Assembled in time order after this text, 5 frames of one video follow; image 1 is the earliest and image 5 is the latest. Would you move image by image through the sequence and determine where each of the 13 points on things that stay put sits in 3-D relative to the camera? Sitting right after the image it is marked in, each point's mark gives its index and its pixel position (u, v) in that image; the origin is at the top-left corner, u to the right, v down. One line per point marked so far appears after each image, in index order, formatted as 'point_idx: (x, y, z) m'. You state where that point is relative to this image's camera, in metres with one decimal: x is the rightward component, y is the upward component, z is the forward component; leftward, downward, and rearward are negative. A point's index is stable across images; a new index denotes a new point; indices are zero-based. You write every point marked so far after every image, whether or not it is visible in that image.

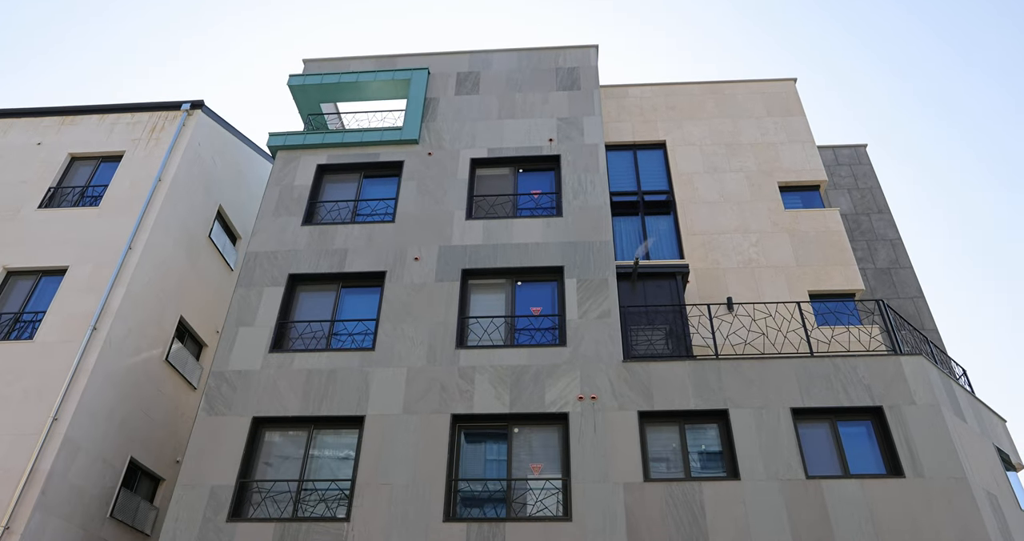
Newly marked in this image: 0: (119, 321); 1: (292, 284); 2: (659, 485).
0: (-8.1, -1.1, +14.3) m
1: (-4.7, -0.3, +14.8) m
2: (+2.5, -3.6, +11.7) m
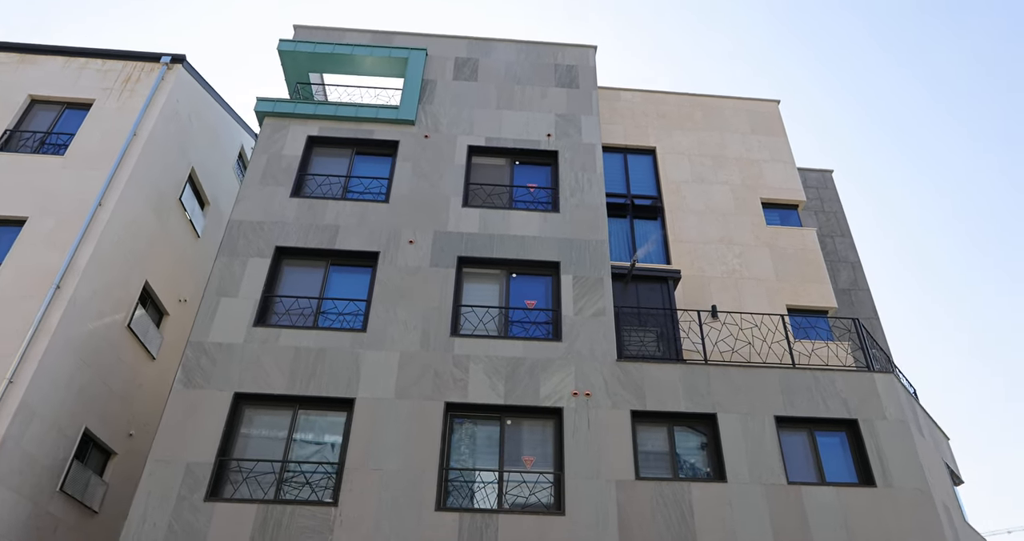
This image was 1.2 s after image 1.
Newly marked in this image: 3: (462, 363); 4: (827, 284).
0: (-8.2, -0.2, +13.4) m
1: (-4.8, +0.3, +14.2) m
2: (+2.4, -3.6, +11.9) m
3: (-0.9, -1.7, +12.9) m
4: (+7.4, -0.3, +16.4) m
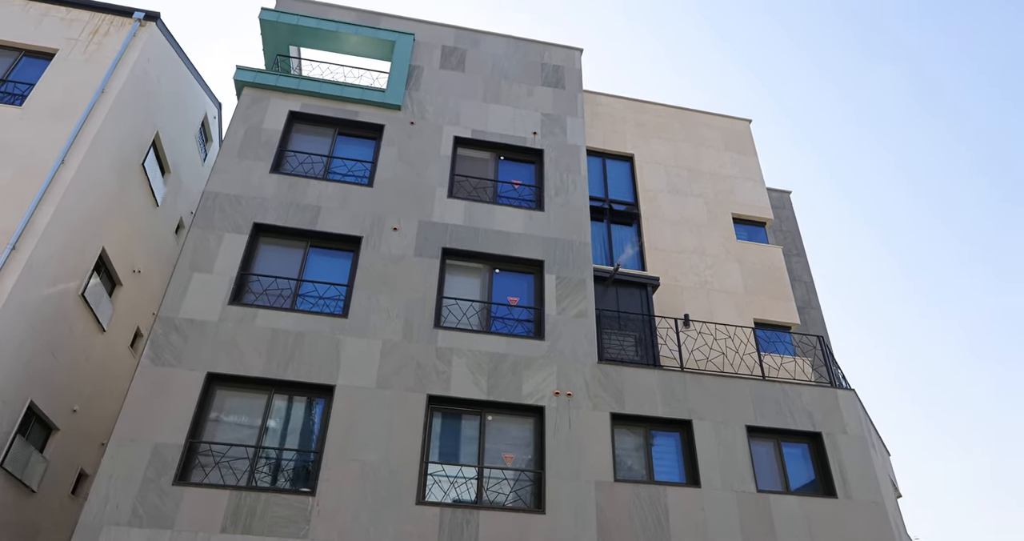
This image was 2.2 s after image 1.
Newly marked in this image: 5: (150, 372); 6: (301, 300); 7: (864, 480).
0: (-8.4, +0.5, +12.4) m
1: (-5.1, +0.7, +13.6) m
2: (+2.0, -3.7, +12.0) m
3: (-1.2, -1.6, +12.7) m
4: (+6.8, -0.7, +17.0) m
5: (-5.9, -1.7, +11.4) m
6: (-4.0, -0.6, +13.0) m
7: (+6.7, -4.0, +13.1) m
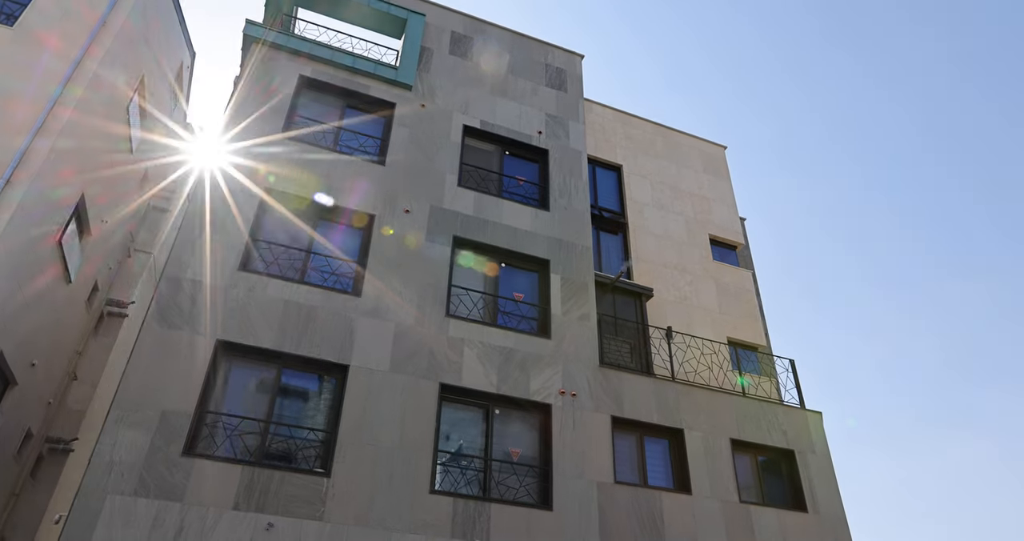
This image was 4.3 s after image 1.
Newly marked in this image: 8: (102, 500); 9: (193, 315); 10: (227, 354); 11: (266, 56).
0: (-7.8, +1.4, +11.3) m
1: (-4.7, +1.3, +13.0) m
2: (+2.0, -3.9, +12.4) m
3: (-1.0, -1.4, +12.6) m
4: (+6.4, -1.4, +18.0) m
5: (-5.4, -1.0, +10.6) m
6: (-3.6, 0.0, +12.6) m
7: (+6.5, -4.6, +14.1) m
8: (-5.4, -3.0, +9.1) m
9: (-5.1, -0.7, +11.0) m
10: (-4.6, -1.3, +11.1) m
11: (-5.3, +4.6, +15.0) m
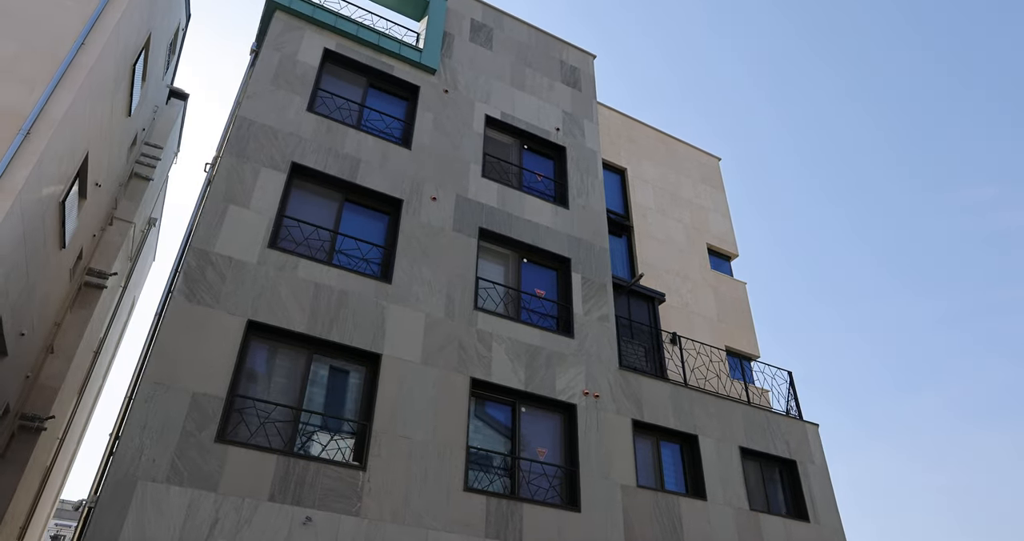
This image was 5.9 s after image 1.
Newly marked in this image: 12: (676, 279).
0: (-6.9, +2.0, +10.4) m
1: (-4.0, +1.7, +12.4) m
2: (+2.4, -3.9, +12.4) m
3: (-0.5, -1.2, +12.3) m
4: (+6.4, -1.7, +18.4) m
5: (-4.7, -0.6, +9.9) m
6: (-3.0, +0.3, +12.0) m
7: (+6.6, -4.9, +14.5) m
8: (-4.6, -2.6, +8.4) m
9: (-4.3, -0.3, +10.4) m
10: (-3.9, -1.0, +10.5) m
11: (-4.6, +5.1, +14.3) m
12: (+4.3, -0.2, +18.1) m
